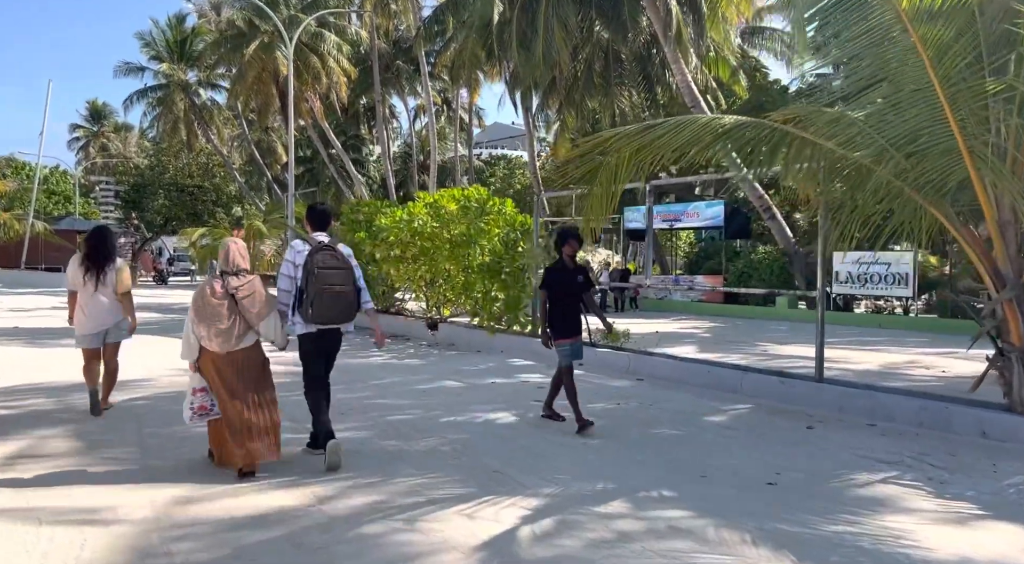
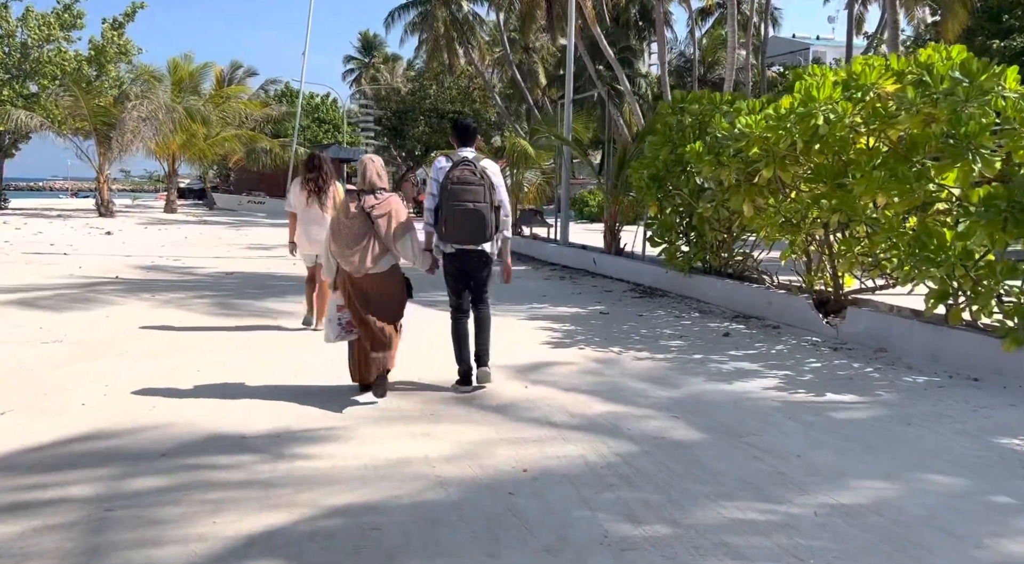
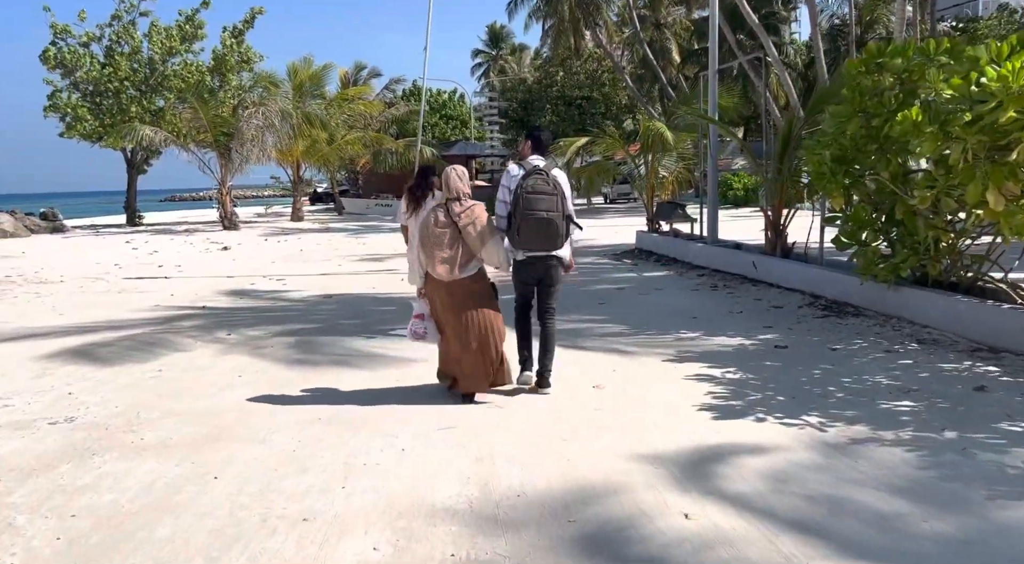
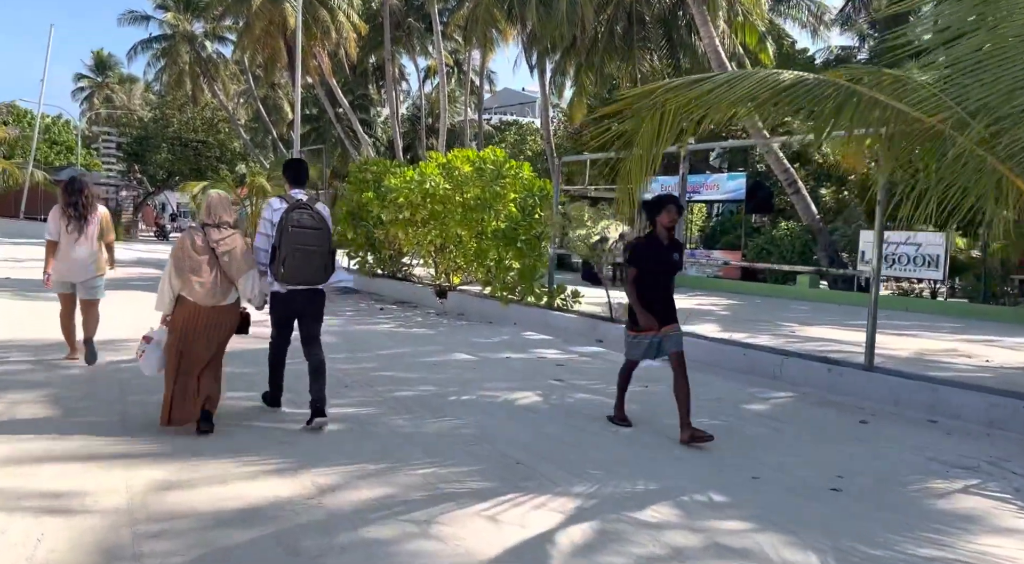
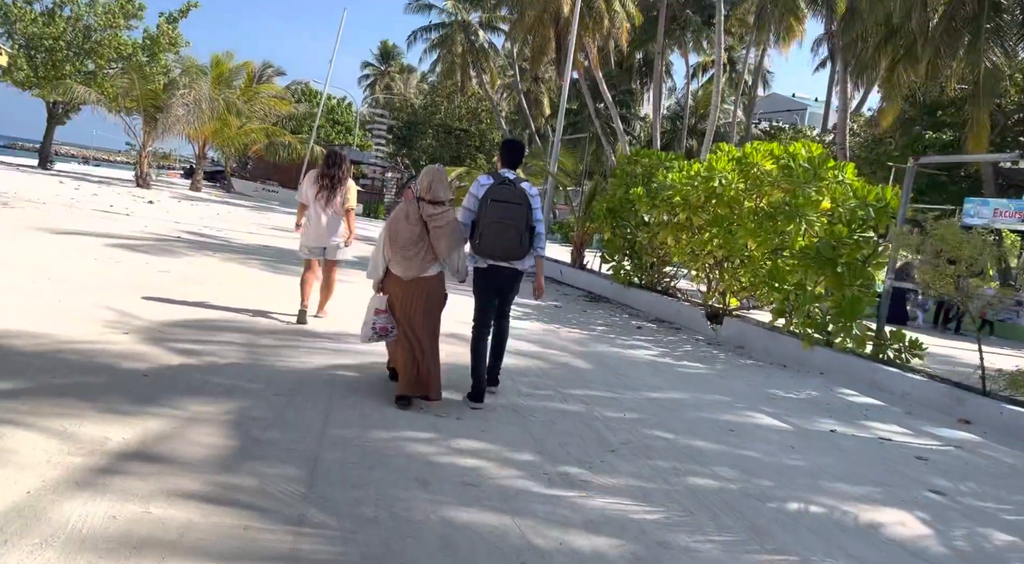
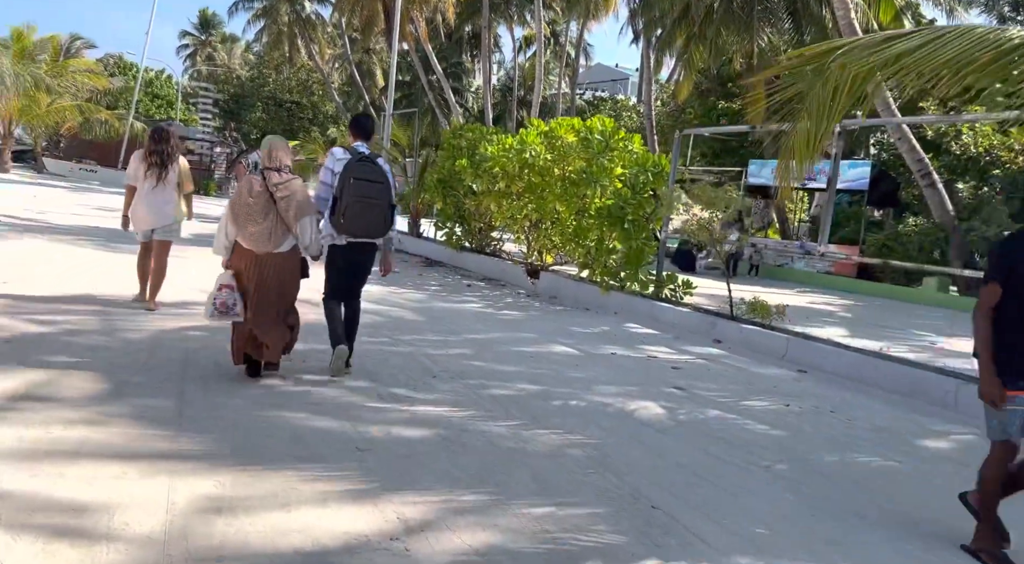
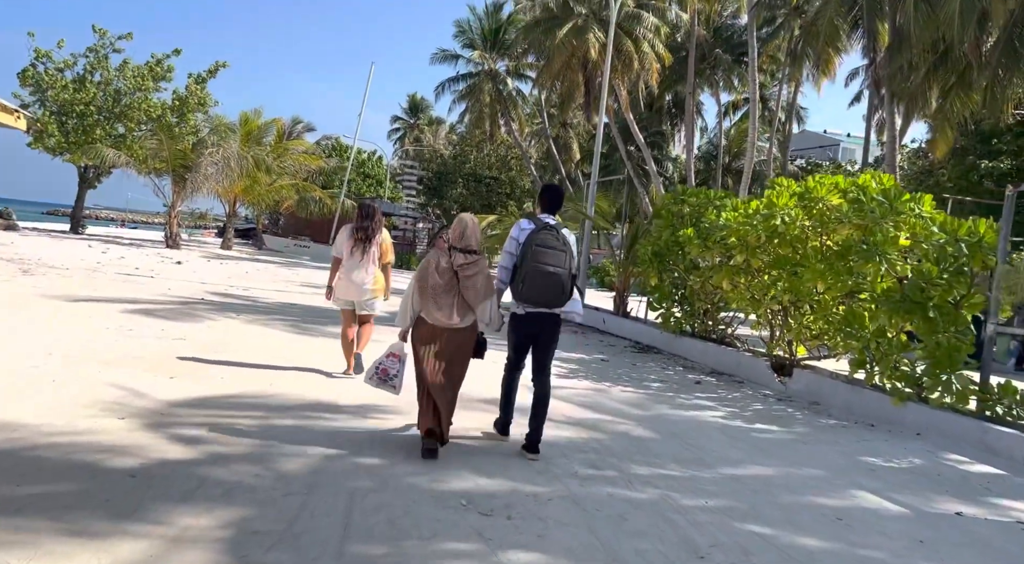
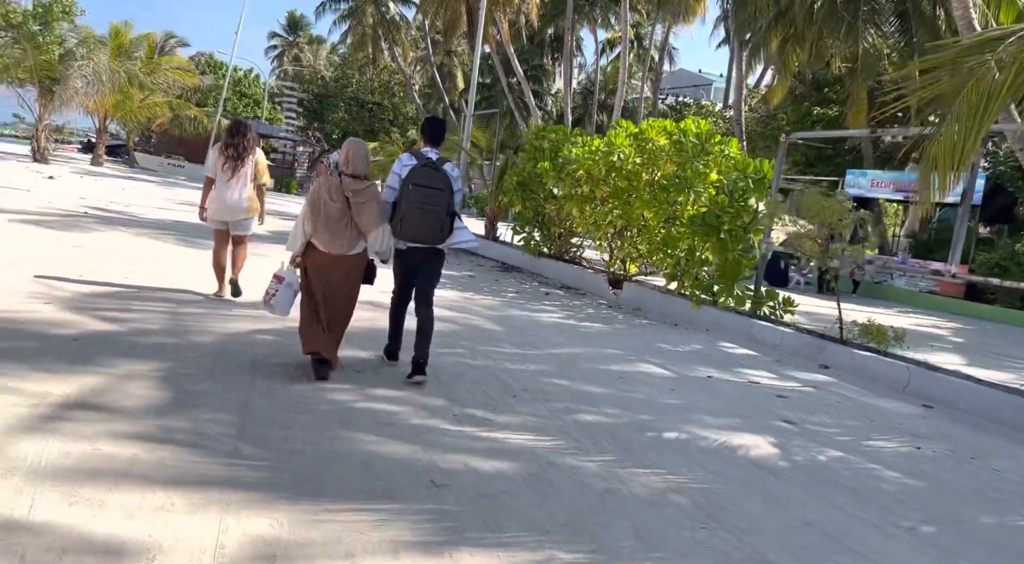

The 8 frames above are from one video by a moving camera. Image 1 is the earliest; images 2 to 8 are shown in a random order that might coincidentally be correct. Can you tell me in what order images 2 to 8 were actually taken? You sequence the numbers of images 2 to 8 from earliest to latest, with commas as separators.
4, 6, 8, 5, 7, 2, 3
